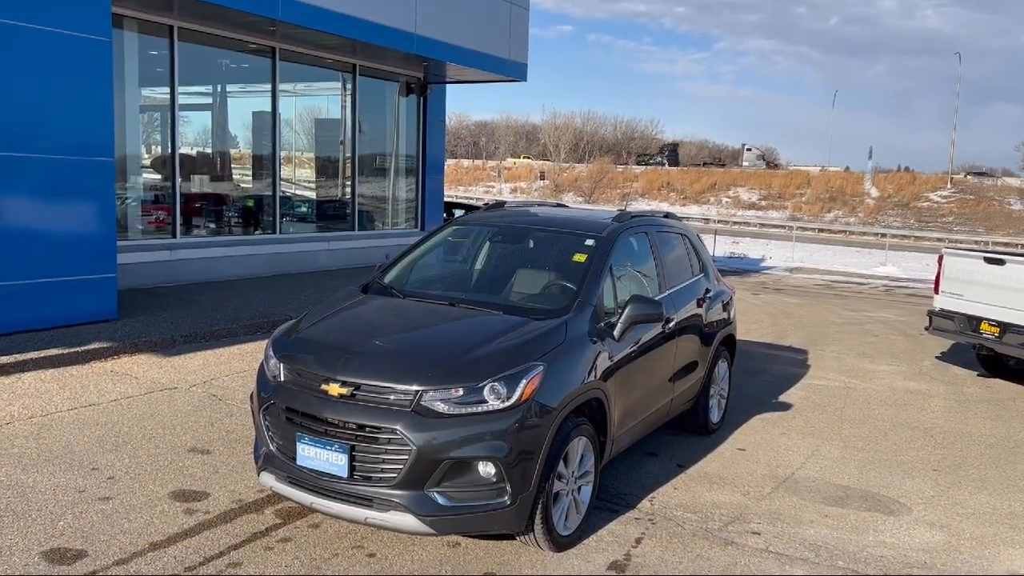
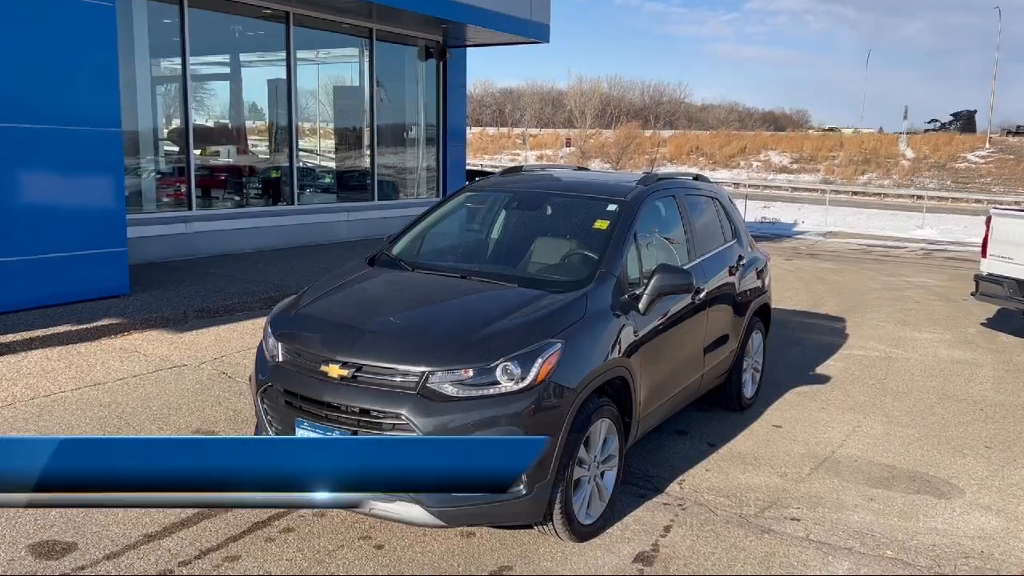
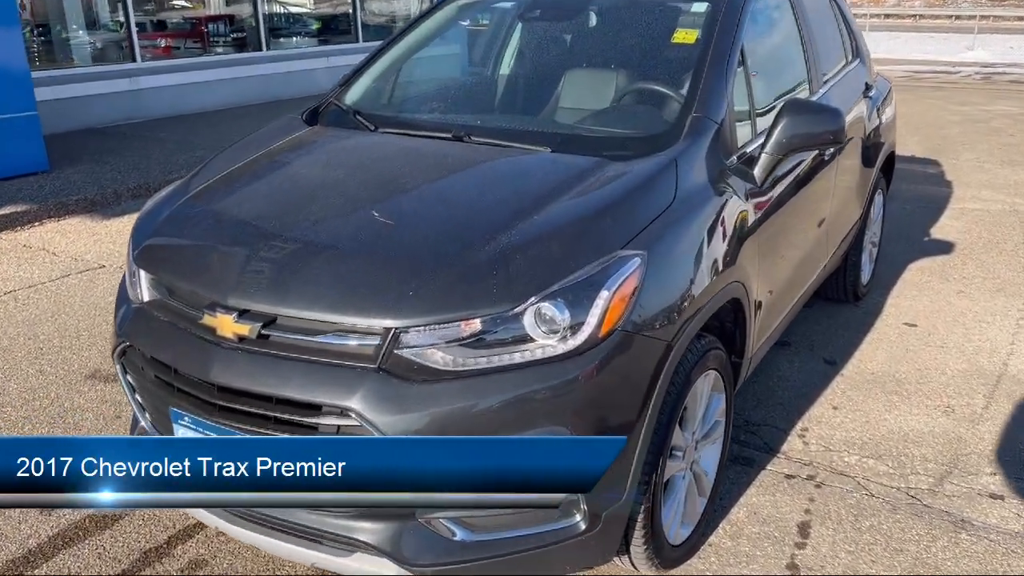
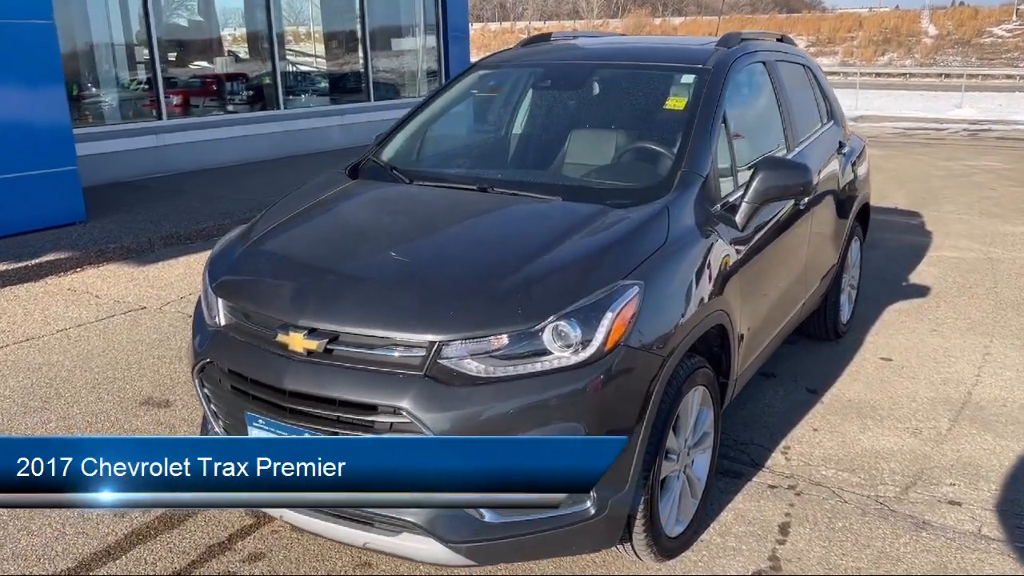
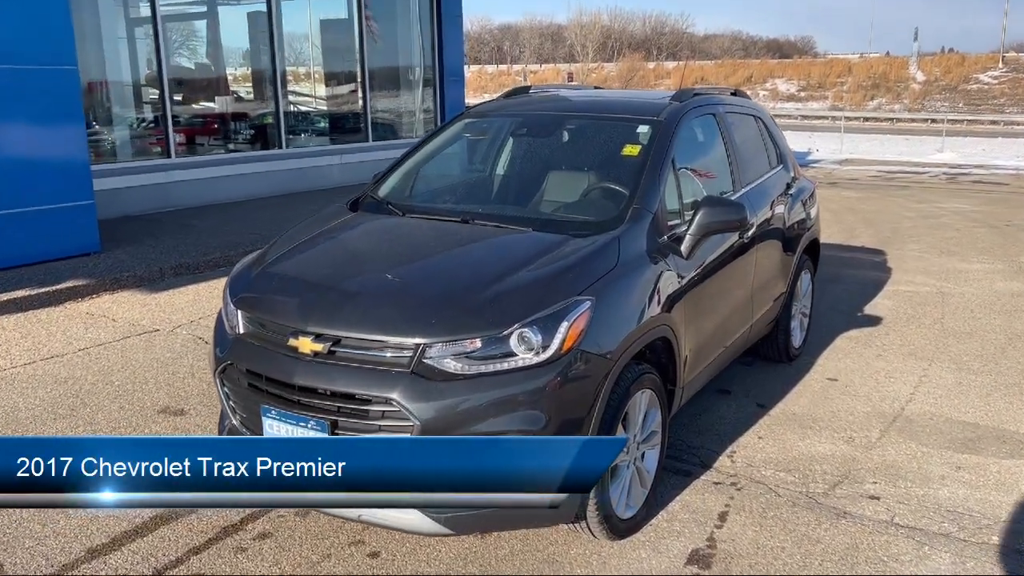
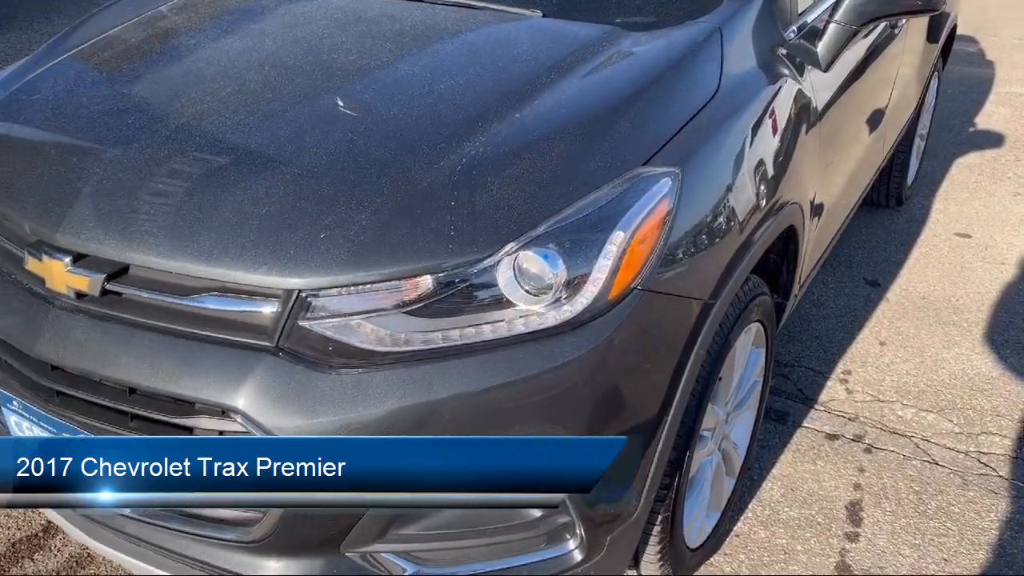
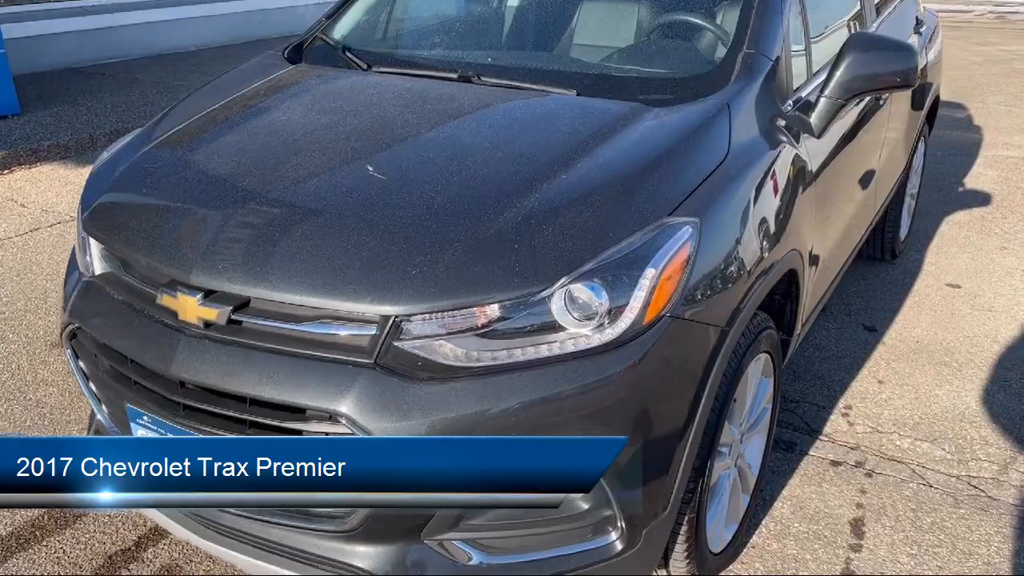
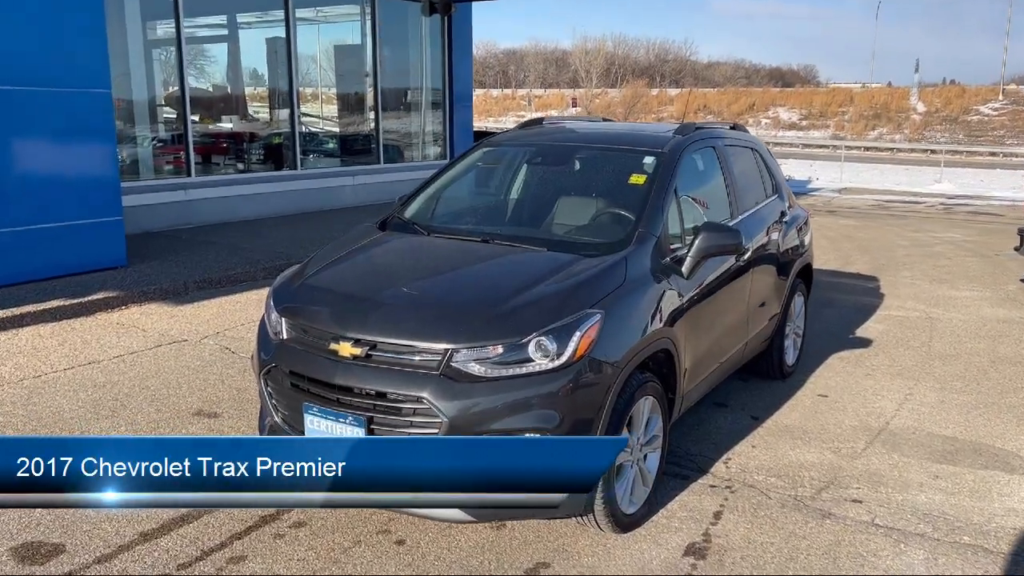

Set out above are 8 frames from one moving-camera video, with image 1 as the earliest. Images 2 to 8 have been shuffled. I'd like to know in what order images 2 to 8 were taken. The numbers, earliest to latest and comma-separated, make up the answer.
2, 8, 5, 4, 3, 7, 6
